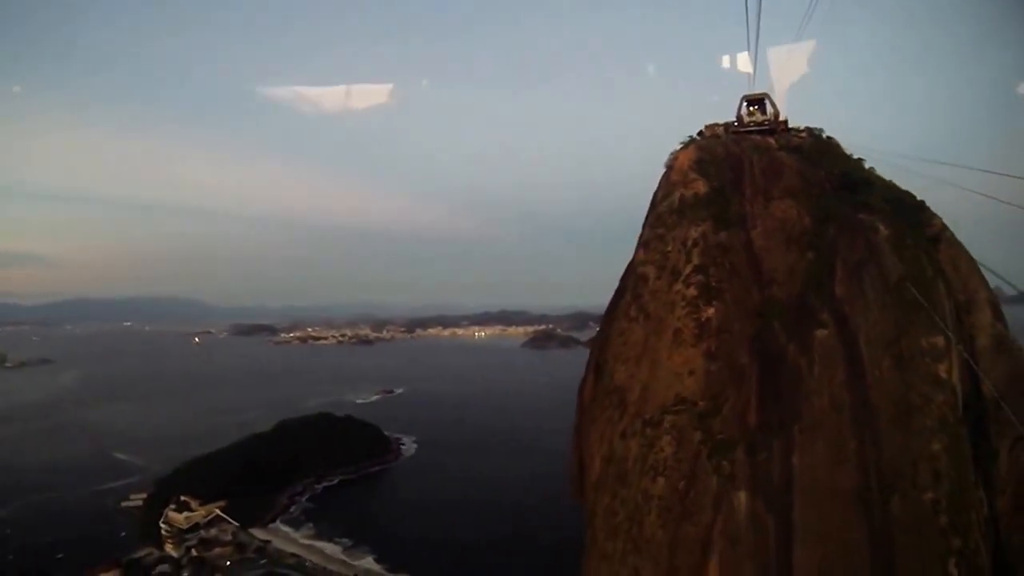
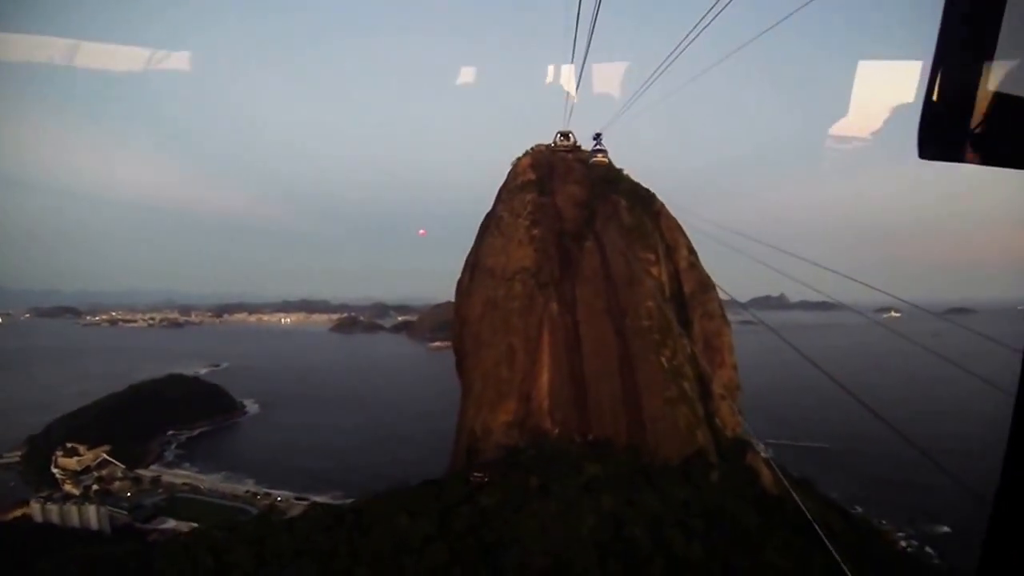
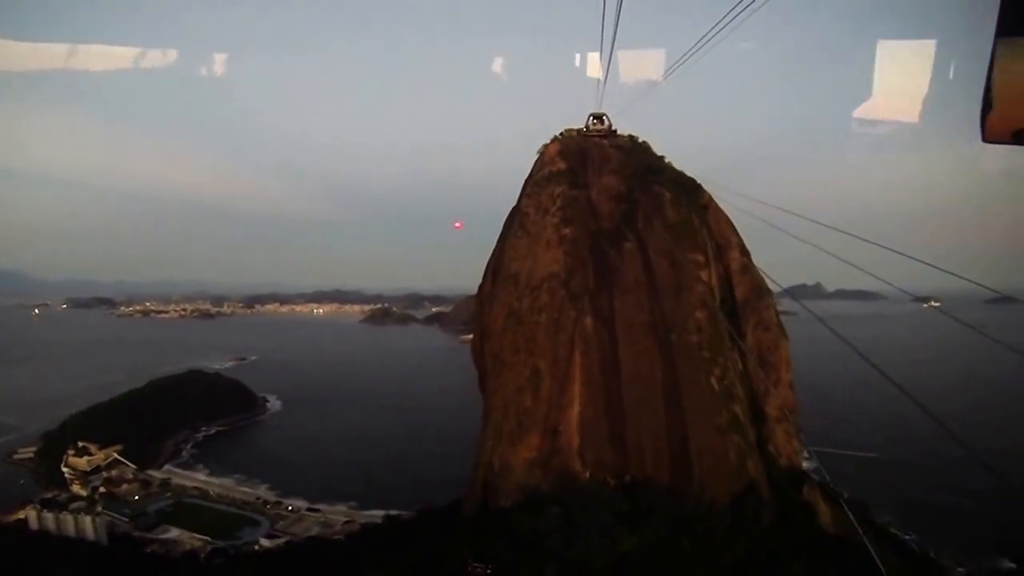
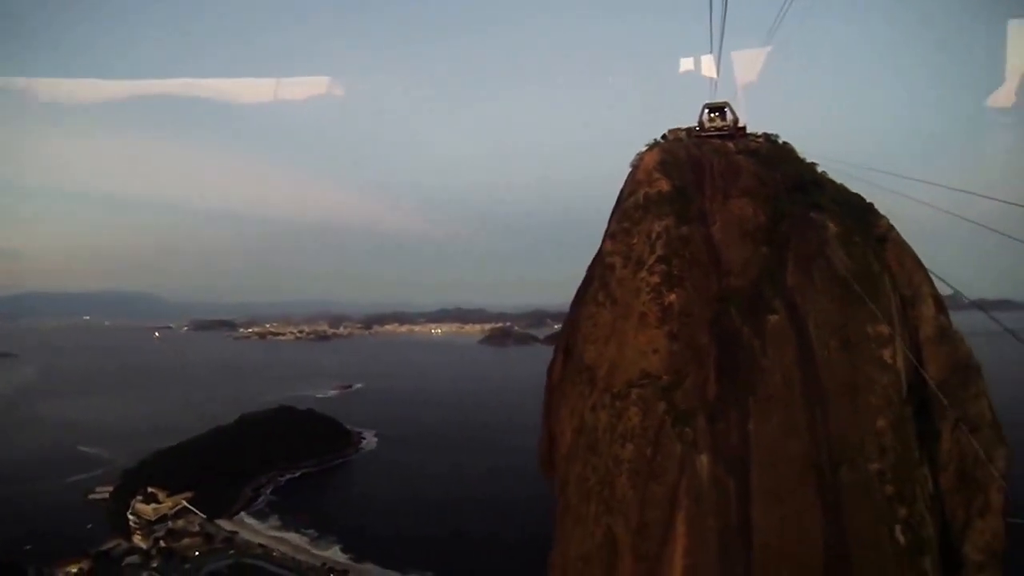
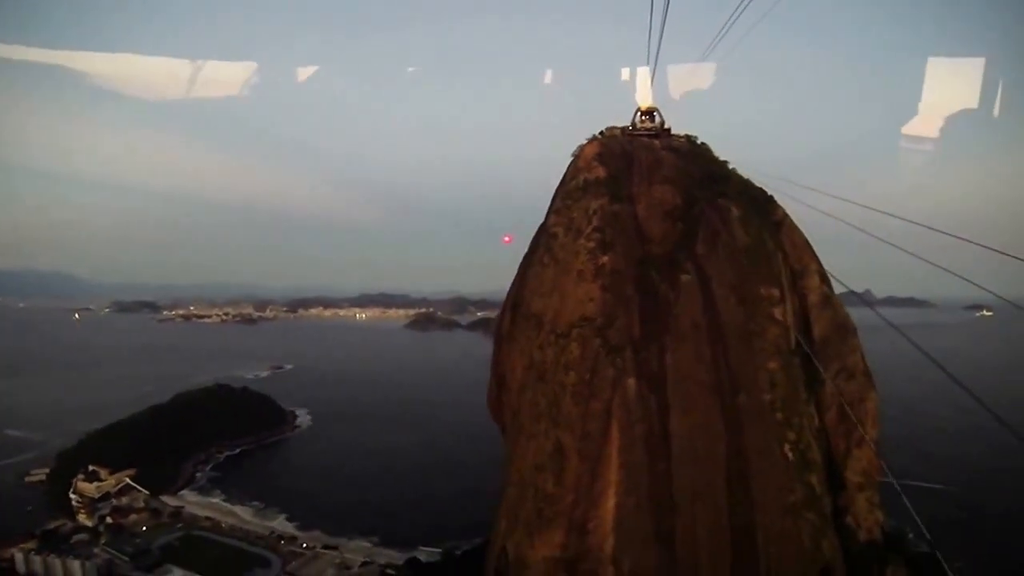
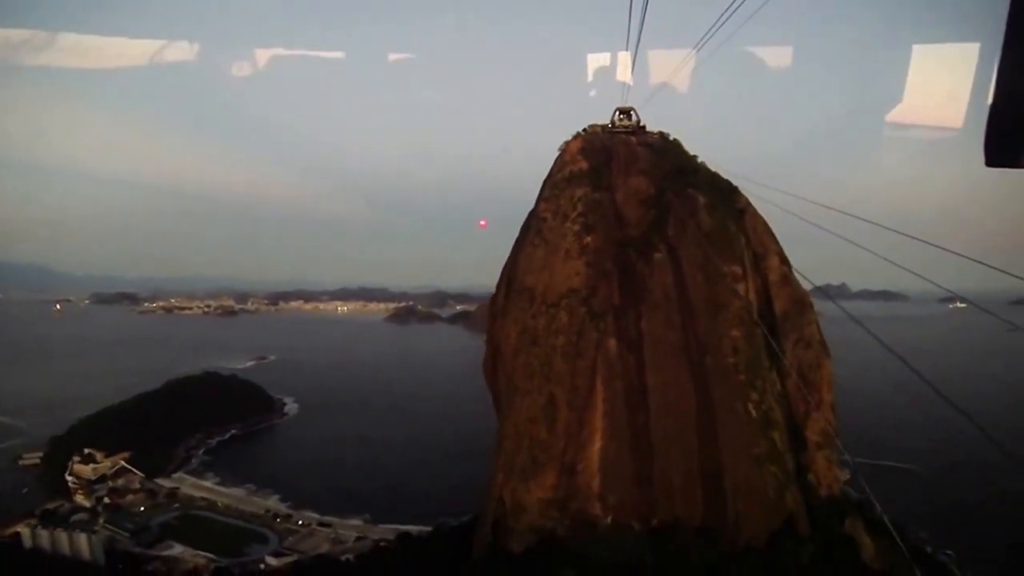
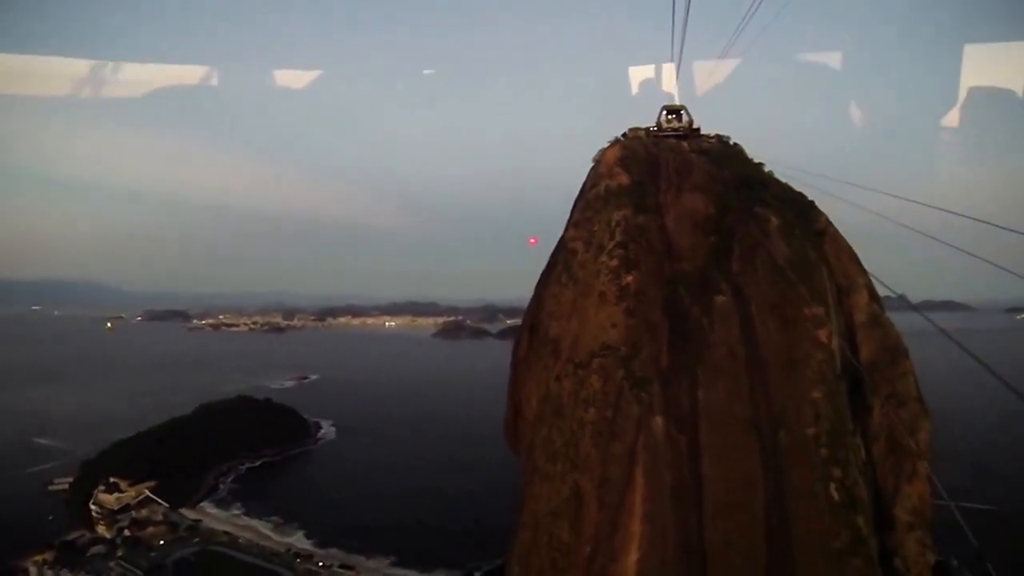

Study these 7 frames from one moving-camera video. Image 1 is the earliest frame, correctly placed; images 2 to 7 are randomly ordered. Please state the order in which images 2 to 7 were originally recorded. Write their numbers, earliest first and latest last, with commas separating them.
4, 7, 5, 6, 3, 2
